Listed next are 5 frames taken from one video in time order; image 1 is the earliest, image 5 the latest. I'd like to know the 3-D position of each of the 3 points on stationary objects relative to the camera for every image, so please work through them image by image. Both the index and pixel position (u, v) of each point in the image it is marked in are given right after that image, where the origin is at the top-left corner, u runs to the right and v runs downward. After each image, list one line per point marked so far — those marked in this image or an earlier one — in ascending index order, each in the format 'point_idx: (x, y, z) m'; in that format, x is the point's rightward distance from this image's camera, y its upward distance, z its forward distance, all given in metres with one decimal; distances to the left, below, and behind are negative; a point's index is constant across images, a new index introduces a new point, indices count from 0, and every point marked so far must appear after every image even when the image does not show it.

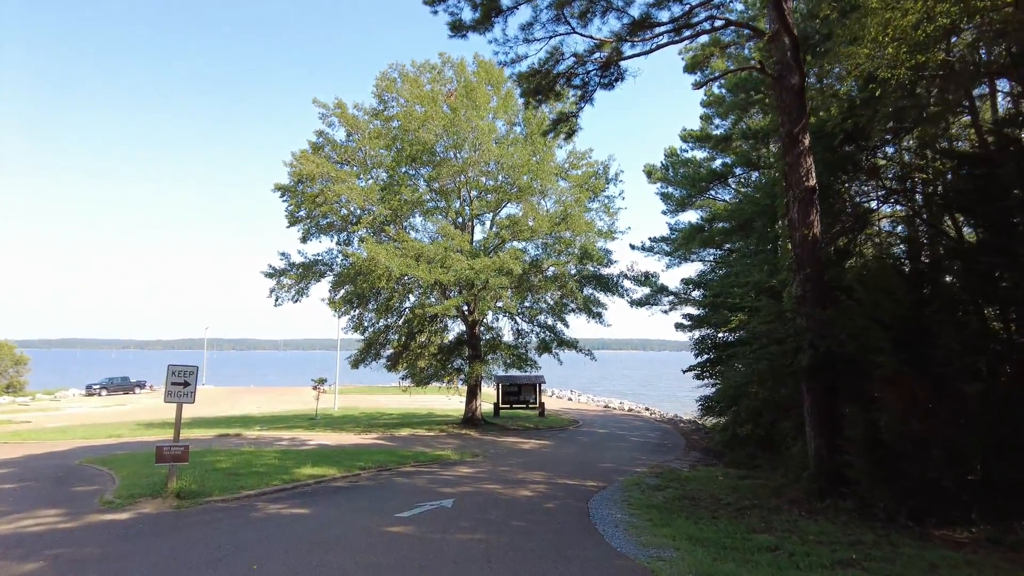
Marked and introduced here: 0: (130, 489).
0: (-4.7, -2.5, +8.0) m
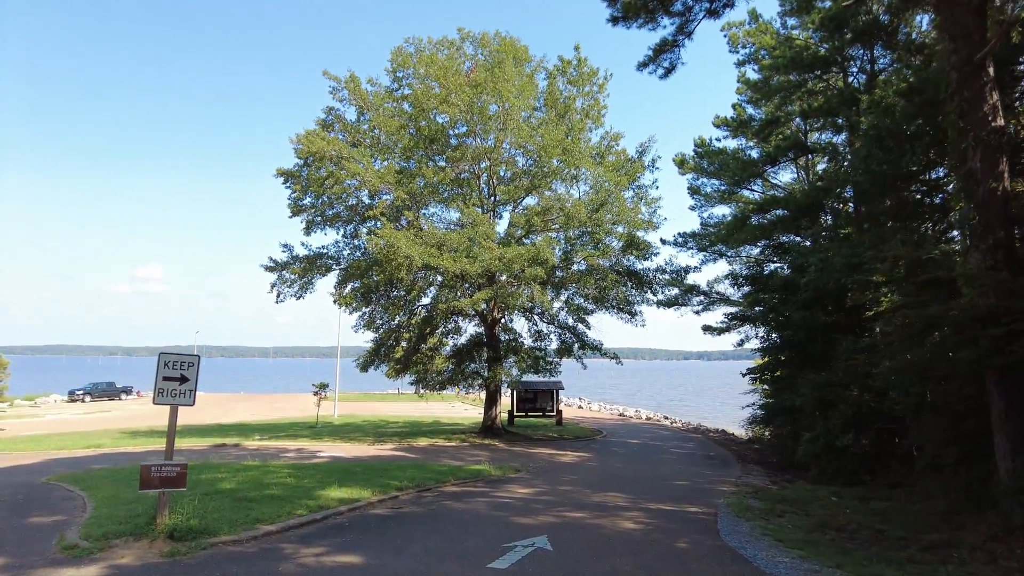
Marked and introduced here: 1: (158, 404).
0: (-3.6, -2.1, +5.8) m
1: (-3.5, -1.2, +6.6) m
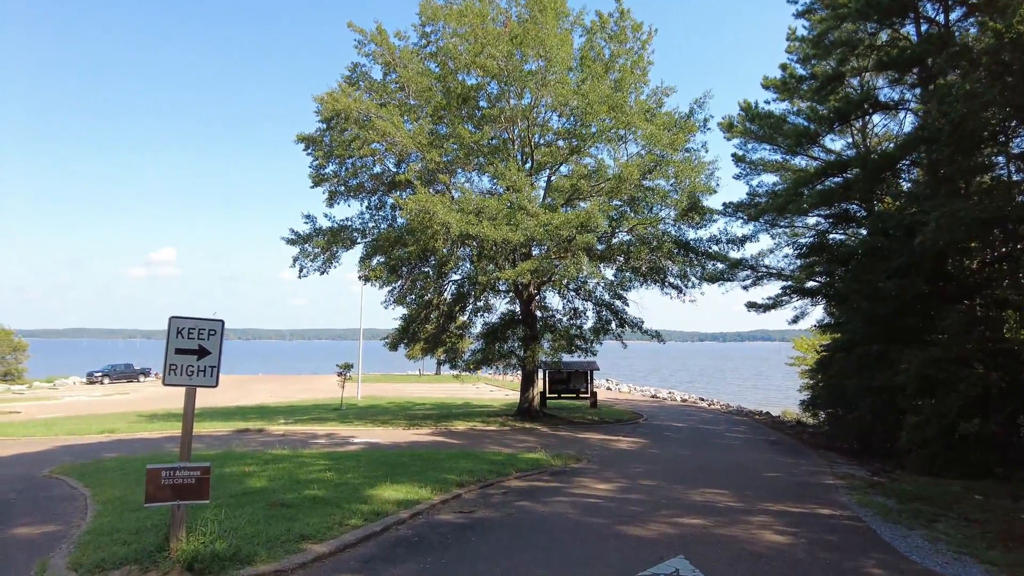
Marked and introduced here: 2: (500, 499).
0: (-2.7, -1.7, +4.4) m
1: (-2.7, -0.7, +5.1) m
2: (-0.1, -2.3, +7.1) m
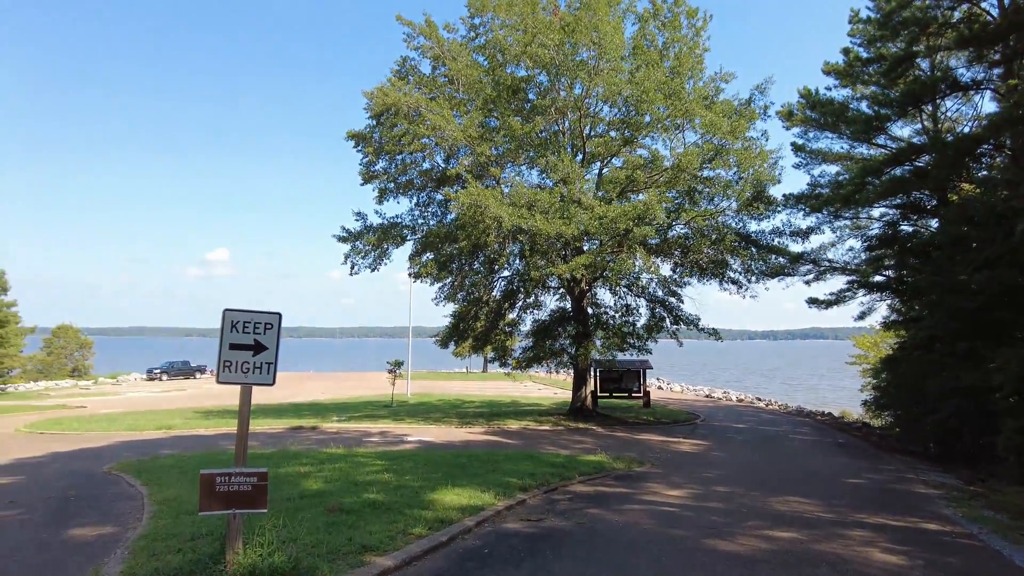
0: (-2.2, -1.7, +4.1) m
1: (-2.1, -0.7, +4.8) m
2: (+0.6, -2.2, +6.7) m
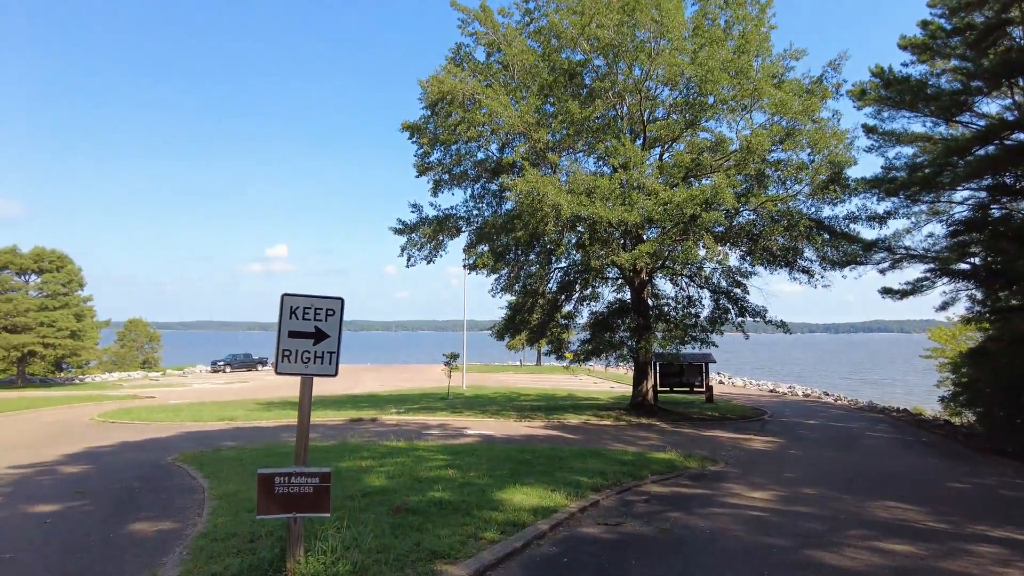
0: (-1.7, -1.6, +3.8) m
1: (-1.6, -0.6, +4.5) m
2: (+1.2, -2.1, +6.2) m
